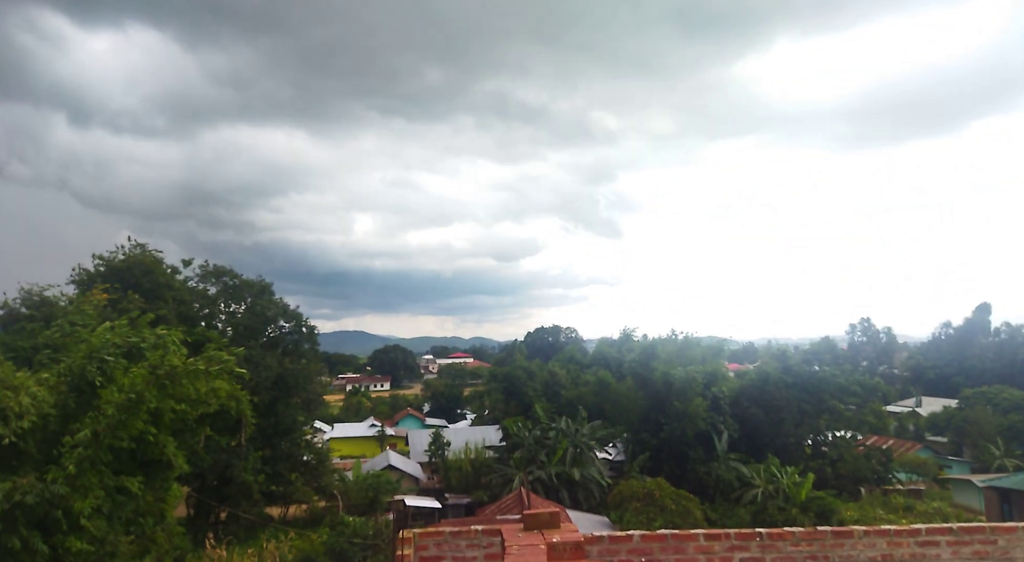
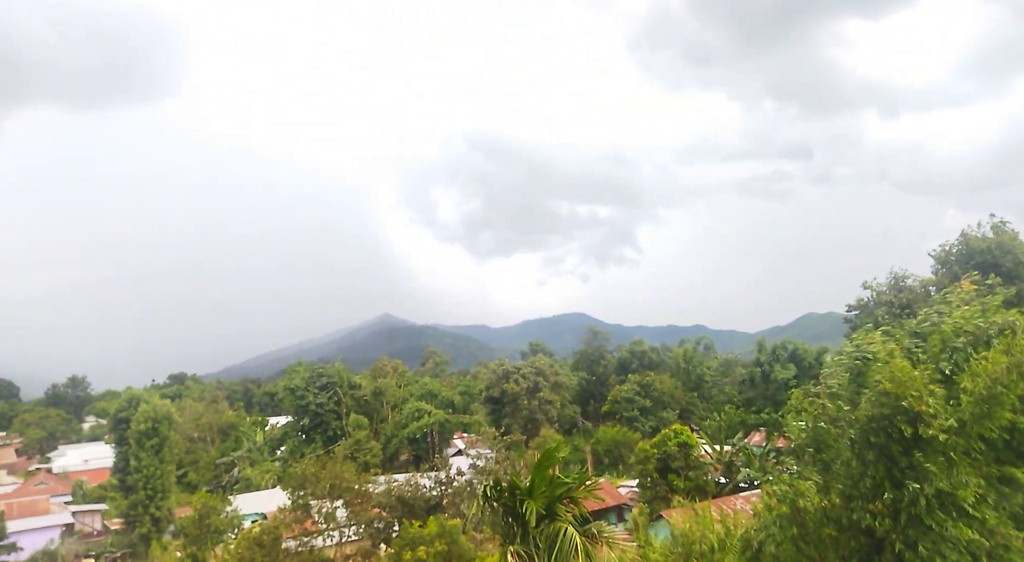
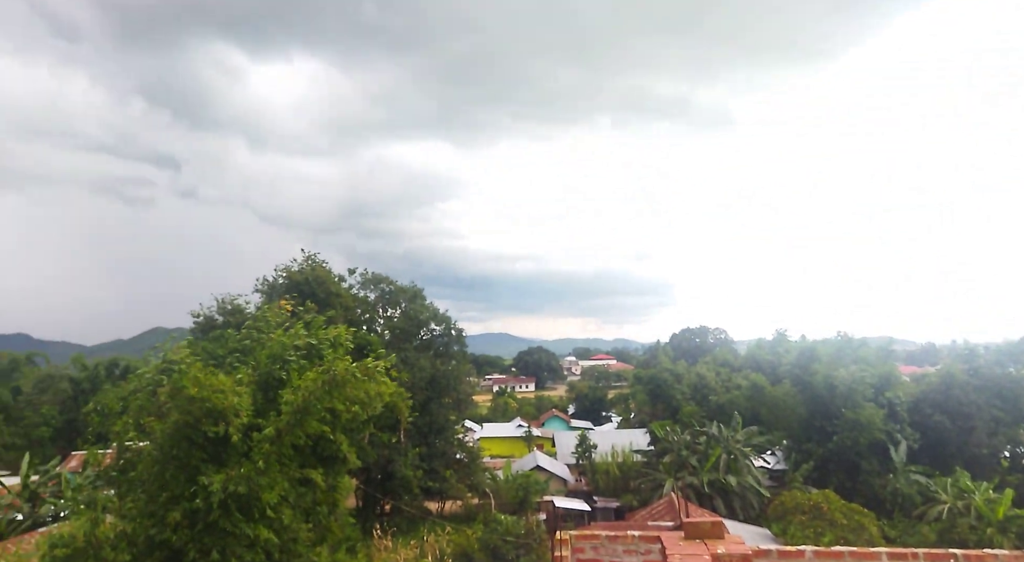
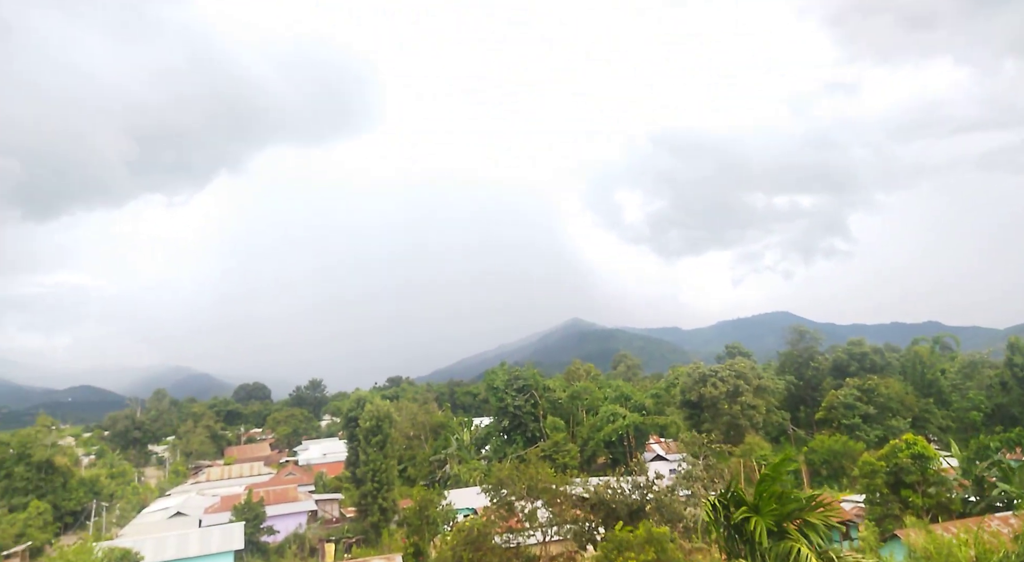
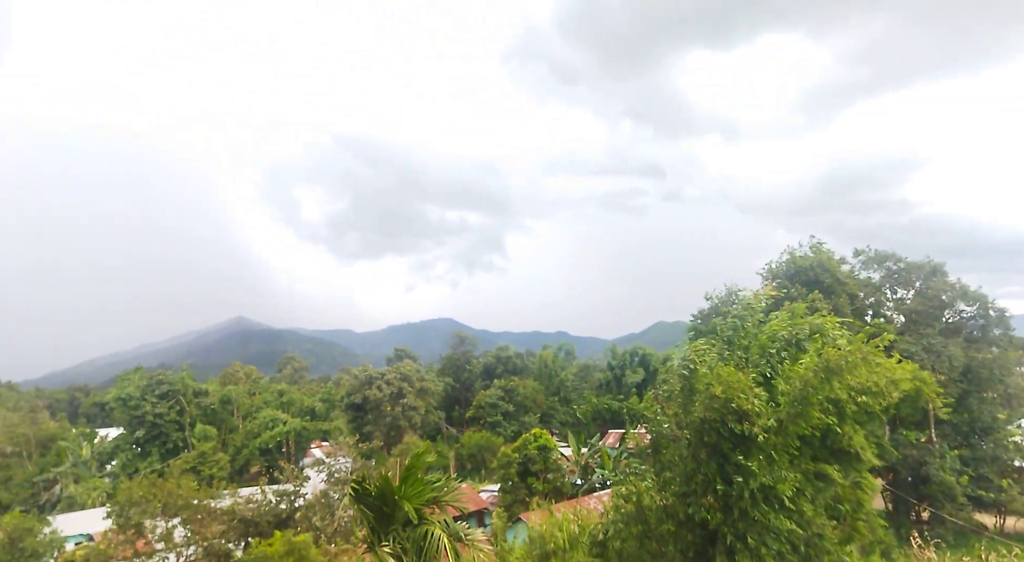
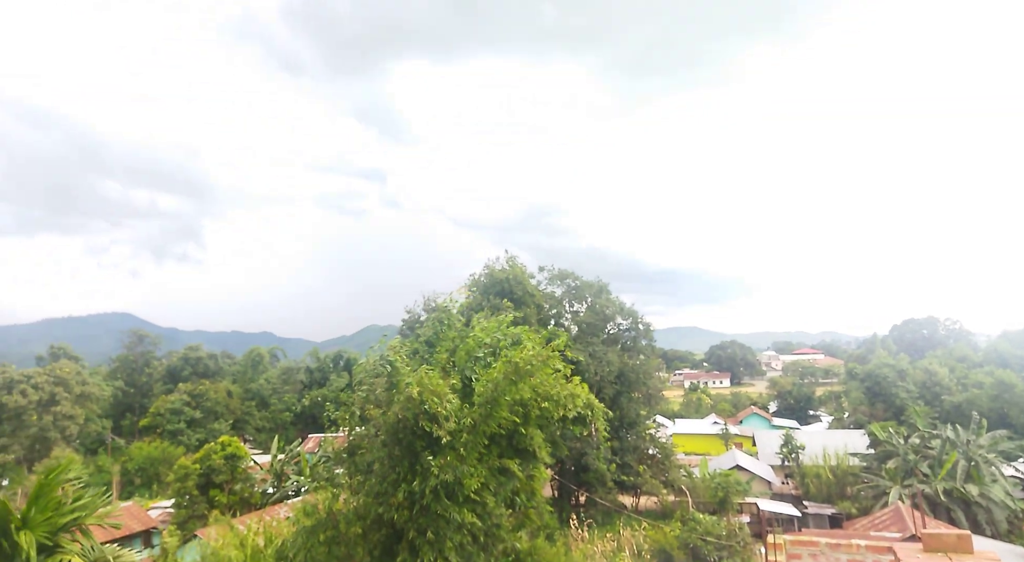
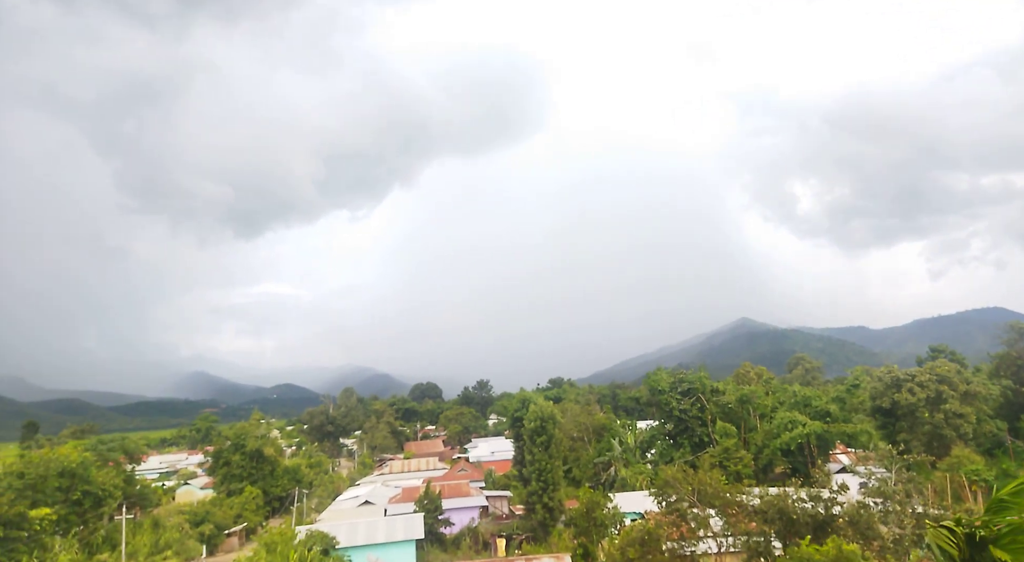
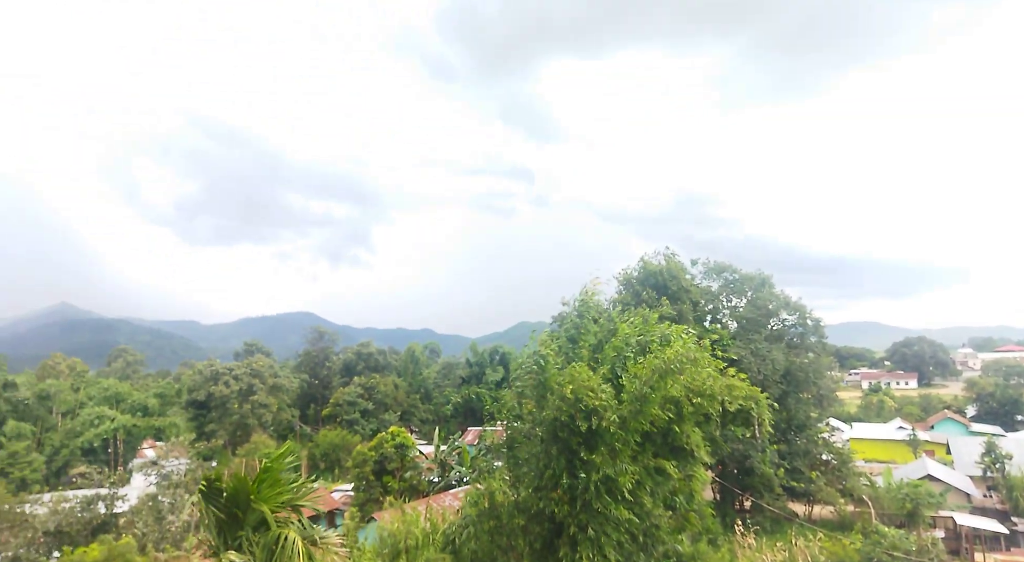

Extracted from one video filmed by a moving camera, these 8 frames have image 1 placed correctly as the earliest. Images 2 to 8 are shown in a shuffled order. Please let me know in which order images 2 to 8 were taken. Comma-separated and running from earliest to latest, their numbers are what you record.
3, 6, 8, 5, 2, 4, 7
